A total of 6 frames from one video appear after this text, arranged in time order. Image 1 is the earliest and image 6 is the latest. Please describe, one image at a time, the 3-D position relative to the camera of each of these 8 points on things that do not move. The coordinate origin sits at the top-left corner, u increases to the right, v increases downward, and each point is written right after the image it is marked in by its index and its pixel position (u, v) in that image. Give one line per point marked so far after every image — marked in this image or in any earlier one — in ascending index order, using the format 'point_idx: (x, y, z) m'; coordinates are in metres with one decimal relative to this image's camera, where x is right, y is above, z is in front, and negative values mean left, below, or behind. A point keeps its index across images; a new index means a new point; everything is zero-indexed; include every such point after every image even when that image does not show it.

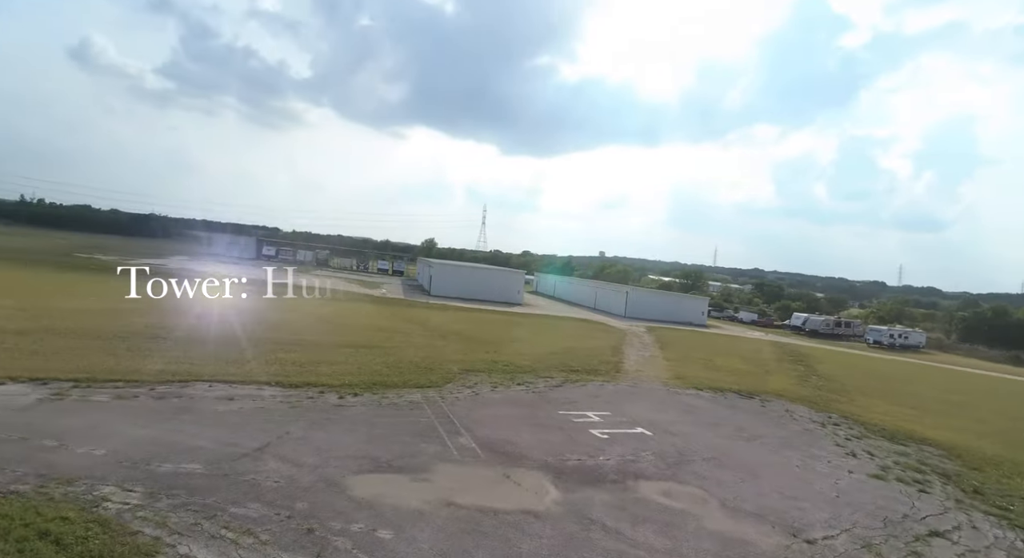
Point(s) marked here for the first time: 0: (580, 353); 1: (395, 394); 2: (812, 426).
0: (+2.4, -2.6, +18.5) m
1: (-2.2, -2.2, +9.9) m
2: (+7.0, -3.4, +12.2) m
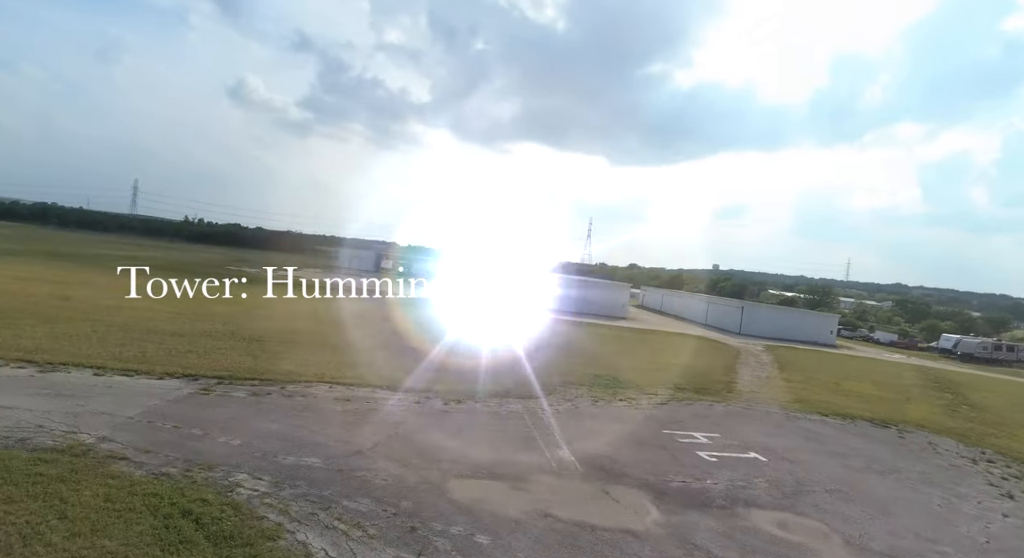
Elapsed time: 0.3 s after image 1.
0: (+5.9, -3.1, +17.6) m
1: (-0.3, -2.4, +10.1) m
2: (+9.2, -3.7, +10.5) m
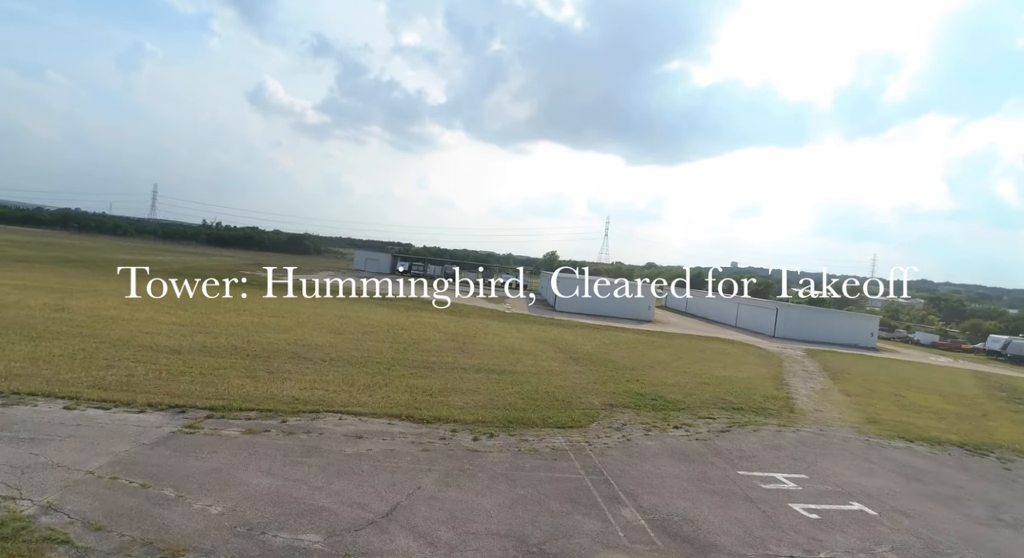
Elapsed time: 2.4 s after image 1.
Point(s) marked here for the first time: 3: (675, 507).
0: (+6.8, -3.2, +15.9) m
1: (+0.4, -2.6, +8.5) m
2: (+9.9, -3.8, +8.6) m
3: (+2.0, -2.8, +6.4) m
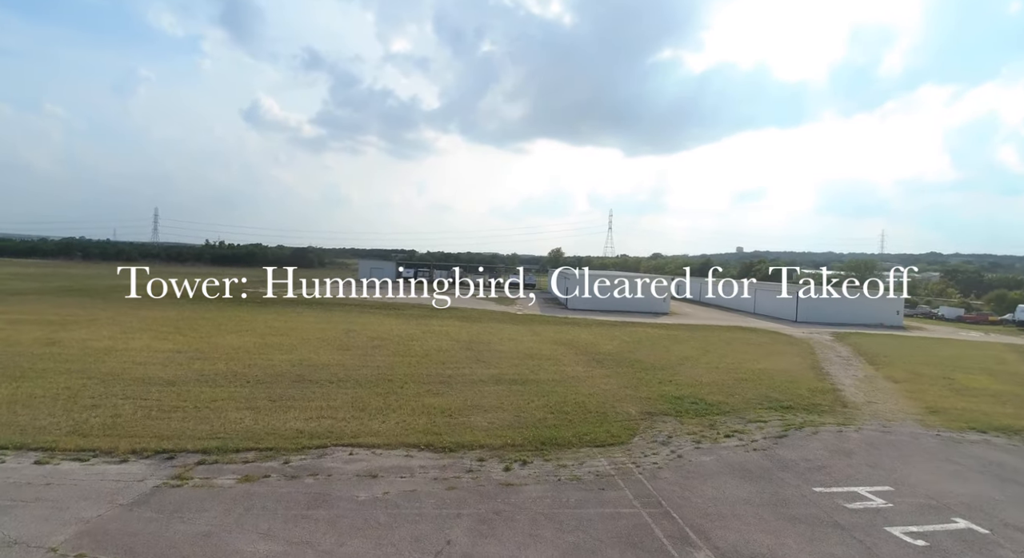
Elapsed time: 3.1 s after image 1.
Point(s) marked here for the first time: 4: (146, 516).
0: (+7.5, -2.8, +14.7) m
1: (+0.9, -2.6, +7.4) m
2: (+10.4, -3.2, +7.5) m
3: (+2.5, -2.7, +5.3) m
4: (-3.9, -2.5, +5.6) m
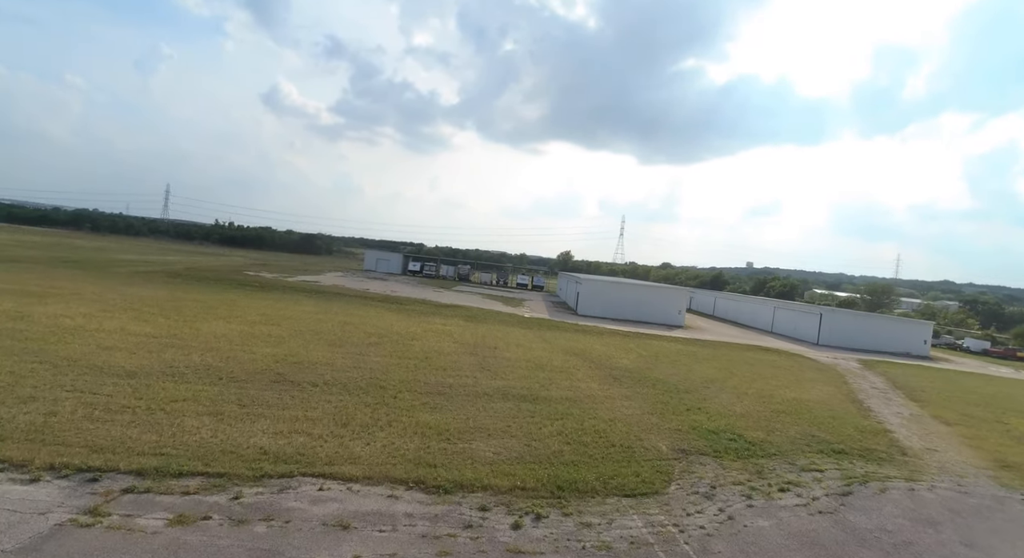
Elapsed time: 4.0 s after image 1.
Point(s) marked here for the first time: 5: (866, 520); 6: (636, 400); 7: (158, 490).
0: (+7.6, -3.3, +13.1) m
1: (+1.0, -2.7, +5.9) m
2: (+10.5, -4.0, +5.8) m
3: (+2.6, -2.9, +3.7) m
4: (-3.8, -2.3, +4.1) m
5: (+4.6, -3.1, +6.8) m
6: (+2.8, -2.8, +11.8) m
7: (-3.8, -2.2, +5.6) m
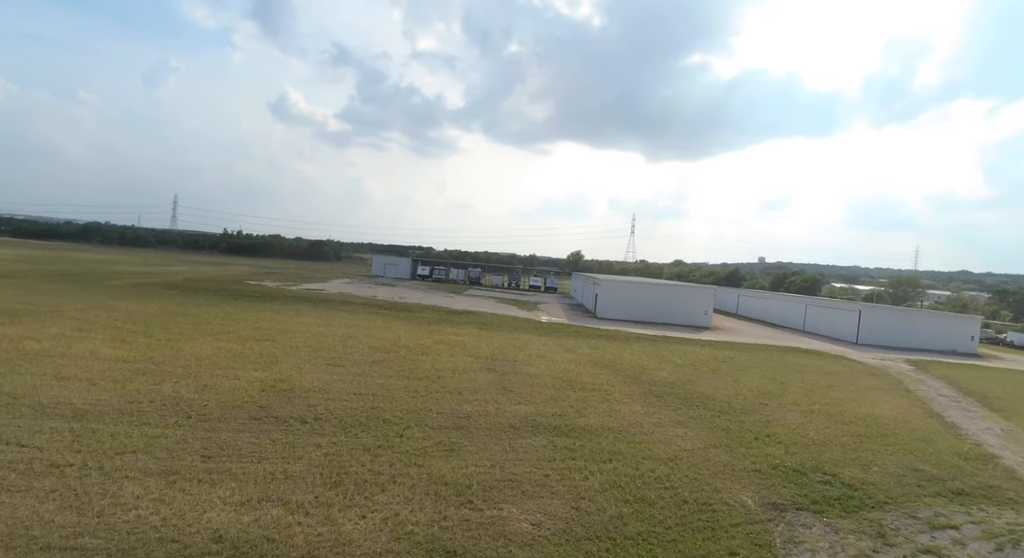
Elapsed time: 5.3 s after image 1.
0: (+8.2, -3.3, +11.0) m
1: (+1.5, -2.8, +4.0) m
2: (+11.0, -3.8, +3.7) m
3: (+3.0, -3.0, +1.8) m
4: (-3.4, -2.5, +2.2) m
5: (+5.1, -3.1, +4.8) m
6: (+3.4, -2.8, +9.9) m
7: (-3.3, -2.4, +3.7) m
